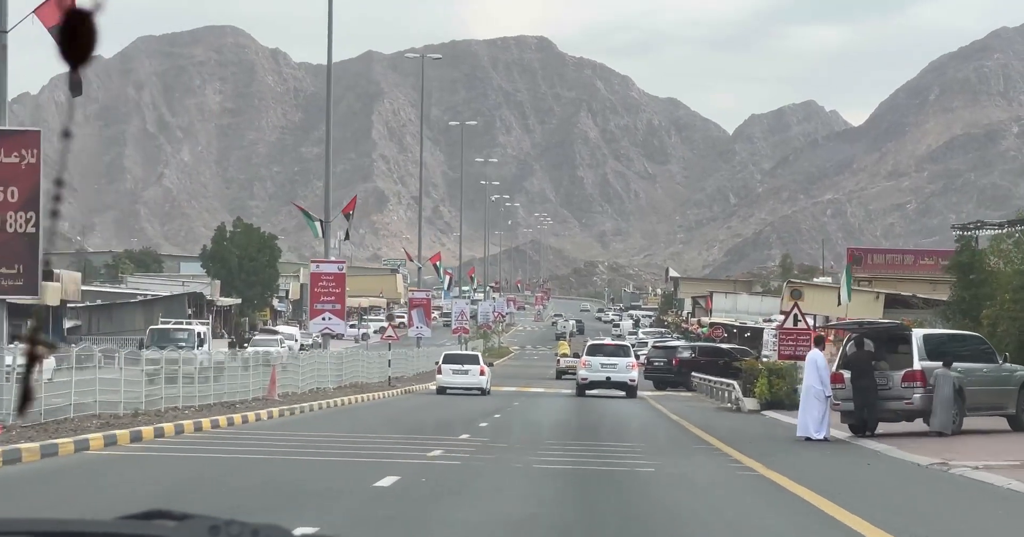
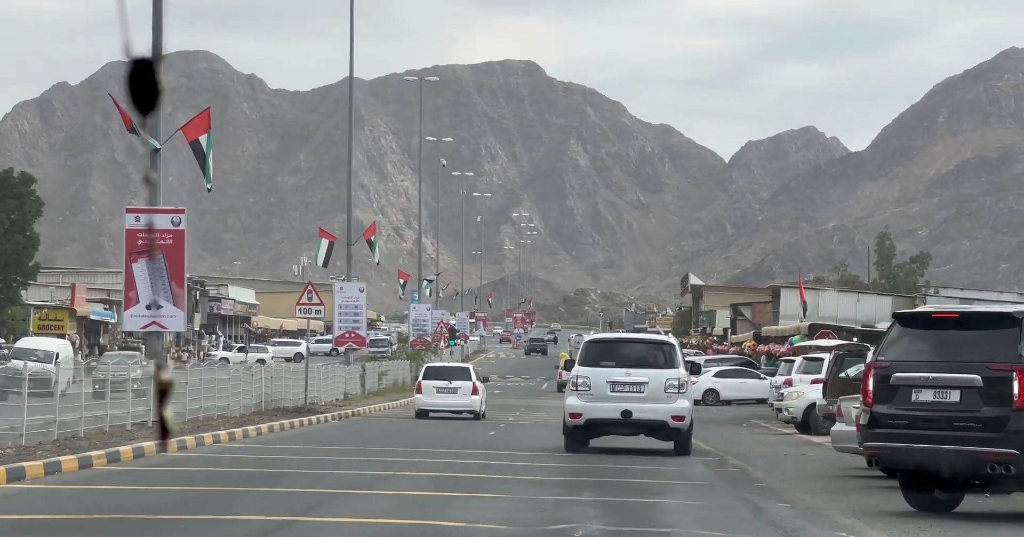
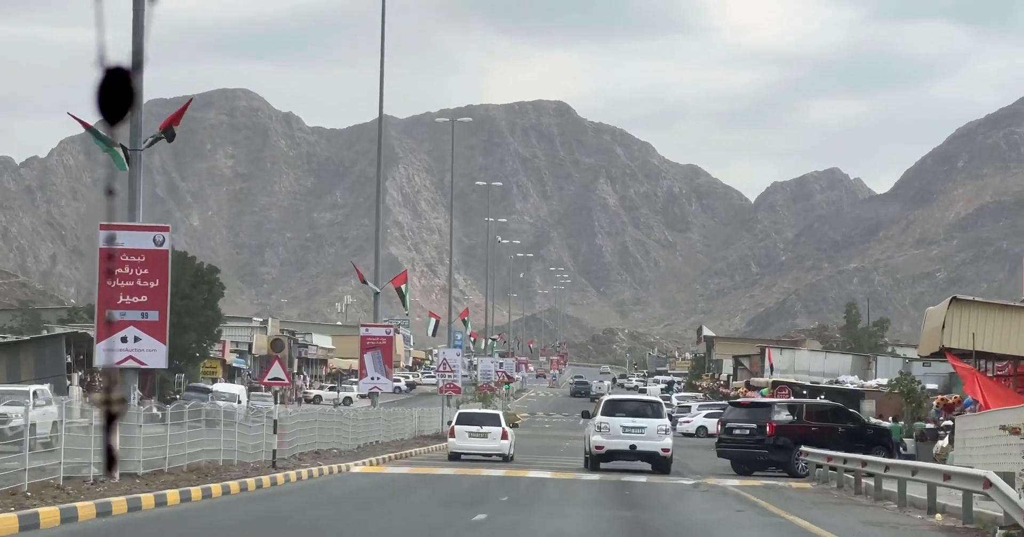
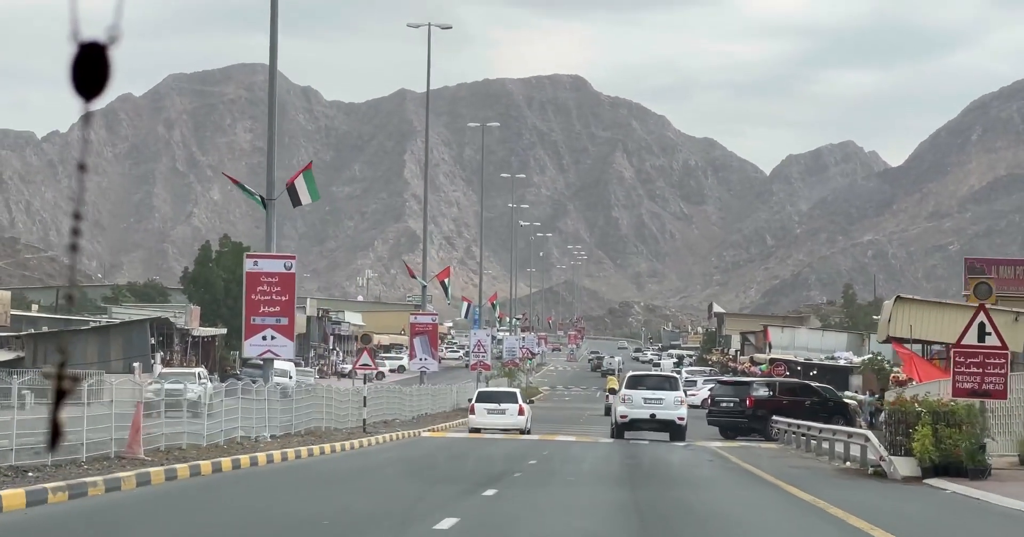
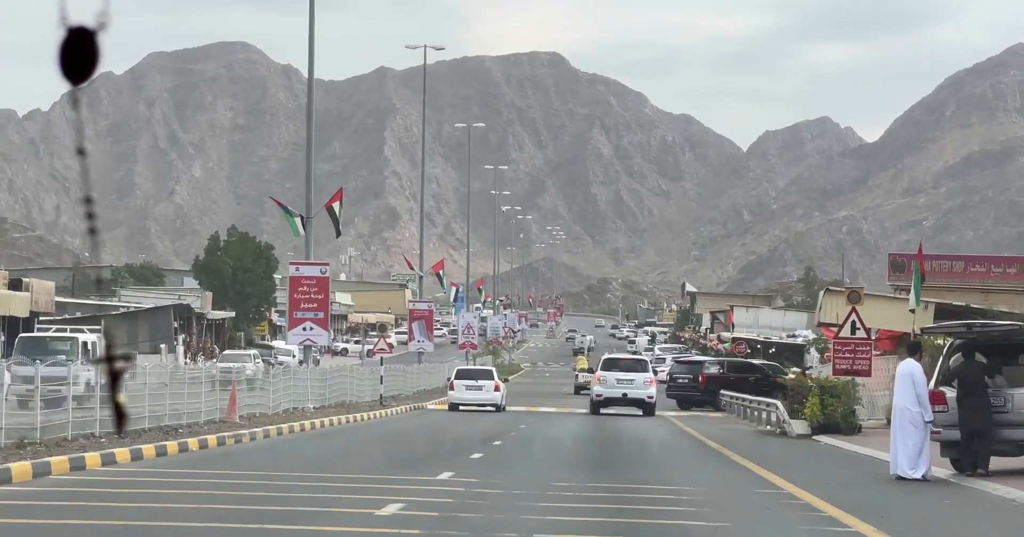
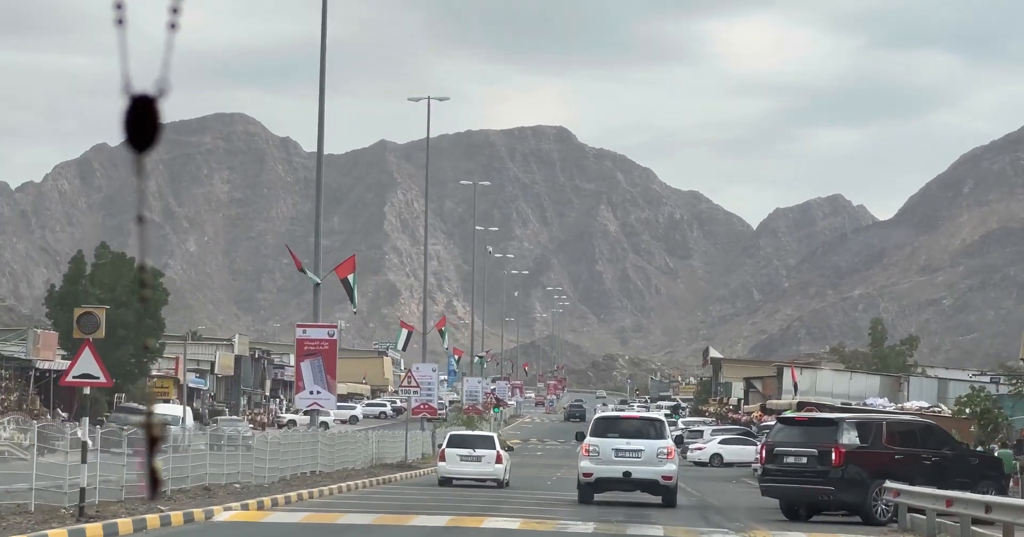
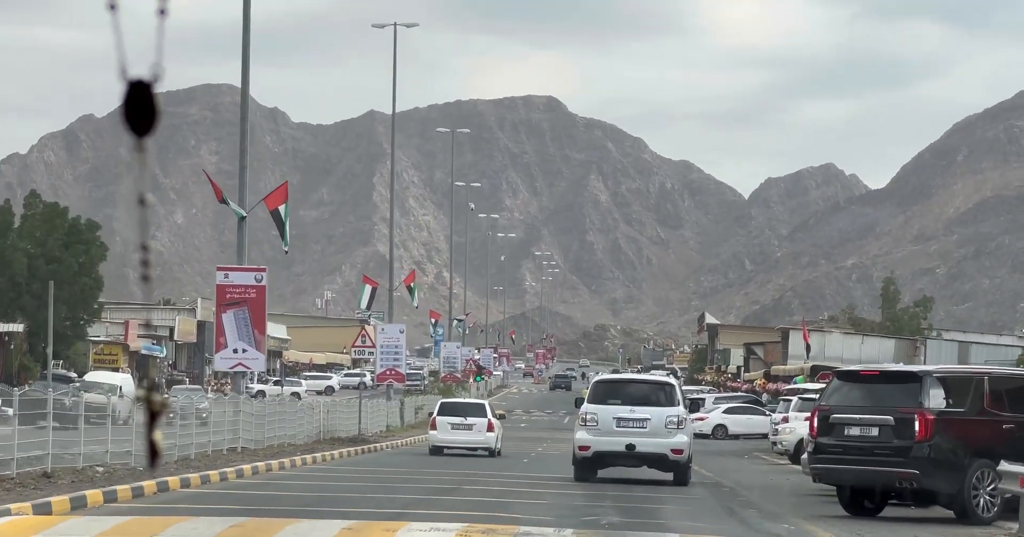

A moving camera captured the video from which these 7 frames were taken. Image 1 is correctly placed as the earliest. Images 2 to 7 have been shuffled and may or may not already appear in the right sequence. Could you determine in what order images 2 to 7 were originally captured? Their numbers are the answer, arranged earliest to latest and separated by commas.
5, 4, 3, 6, 7, 2
